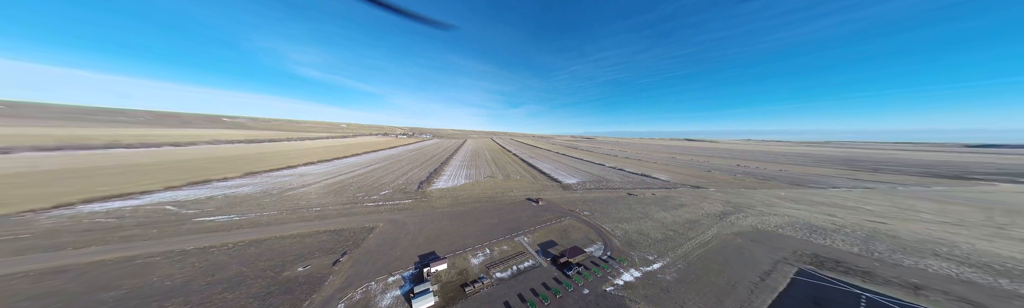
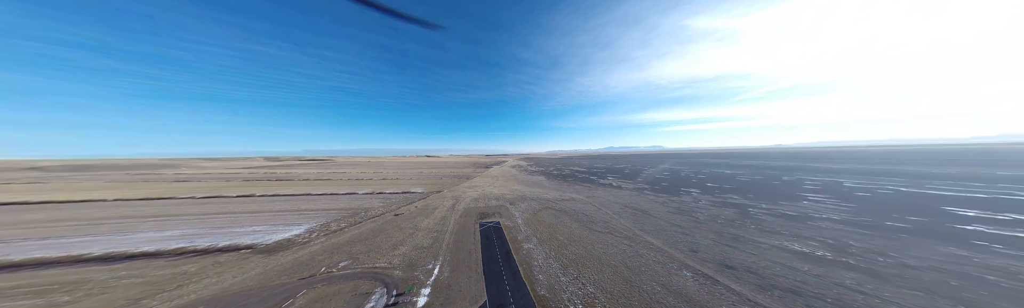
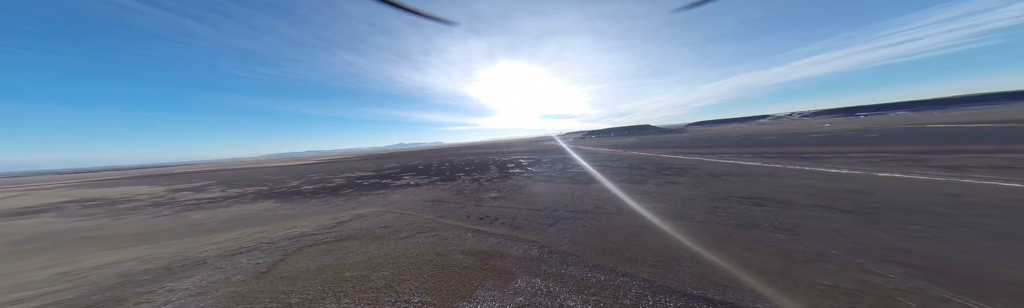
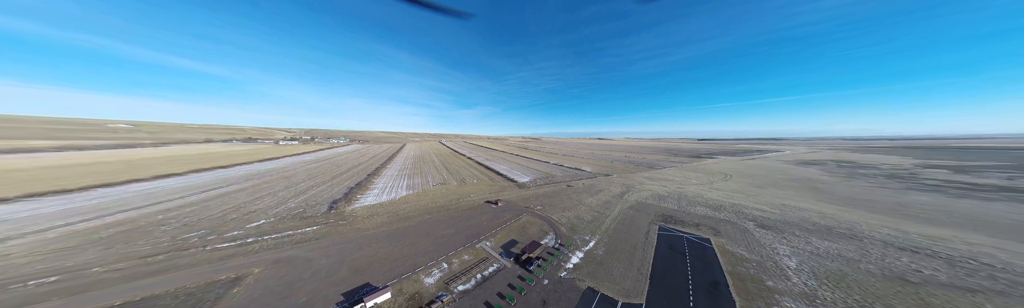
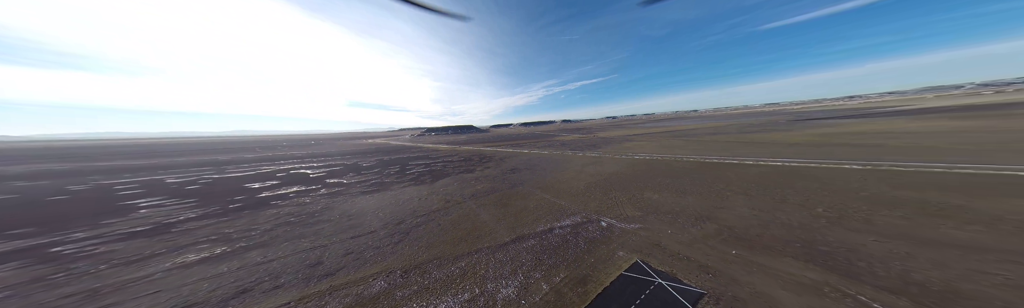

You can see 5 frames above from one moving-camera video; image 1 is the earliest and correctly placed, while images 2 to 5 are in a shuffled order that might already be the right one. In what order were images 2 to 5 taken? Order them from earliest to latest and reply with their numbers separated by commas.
4, 2, 3, 5
